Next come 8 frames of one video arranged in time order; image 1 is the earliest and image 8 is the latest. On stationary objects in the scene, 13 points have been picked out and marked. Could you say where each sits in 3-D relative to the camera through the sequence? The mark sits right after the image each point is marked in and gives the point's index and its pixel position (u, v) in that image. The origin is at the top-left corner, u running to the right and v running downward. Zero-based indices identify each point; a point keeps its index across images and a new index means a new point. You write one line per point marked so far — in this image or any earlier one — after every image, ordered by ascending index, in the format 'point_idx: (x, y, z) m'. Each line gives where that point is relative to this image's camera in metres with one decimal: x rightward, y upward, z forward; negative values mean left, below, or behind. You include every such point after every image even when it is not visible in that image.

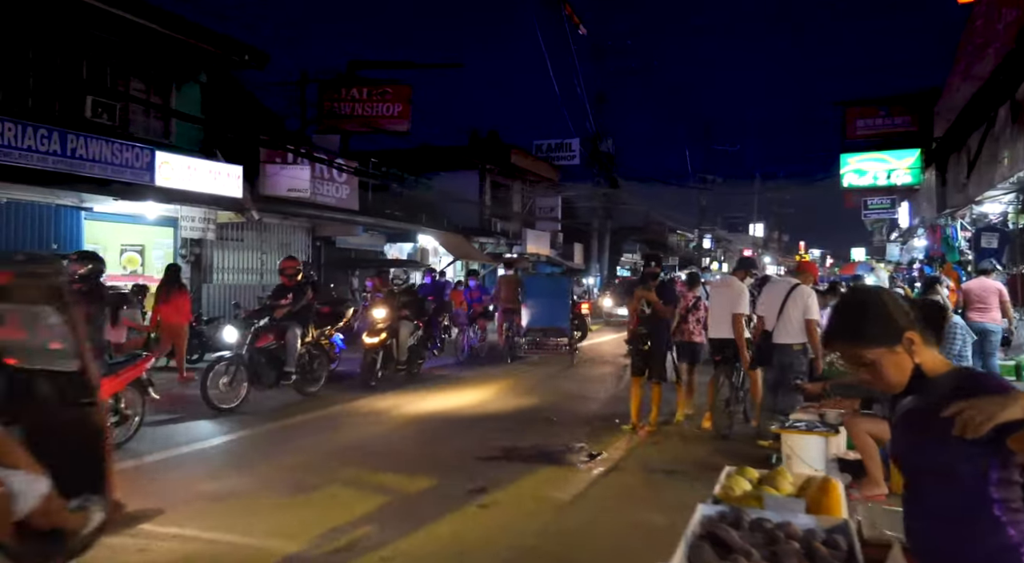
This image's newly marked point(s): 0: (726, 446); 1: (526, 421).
0: (+2.2, -1.7, +7.6) m
1: (+0.2, -1.8, +9.5) m
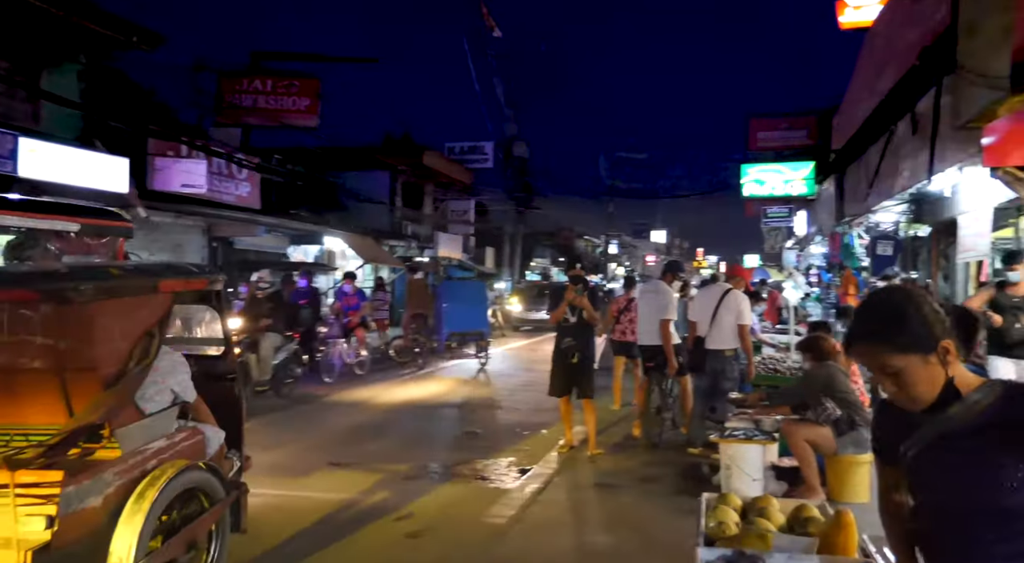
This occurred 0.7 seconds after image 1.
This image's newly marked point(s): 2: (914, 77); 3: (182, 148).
0: (+1.5, -1.7, +7.4) m
1: (-0.8, -1.8, +9.0) m
2: (+6.2, +3.1, +11.6) m
3: (-7.0, +2.8, +15.9) m
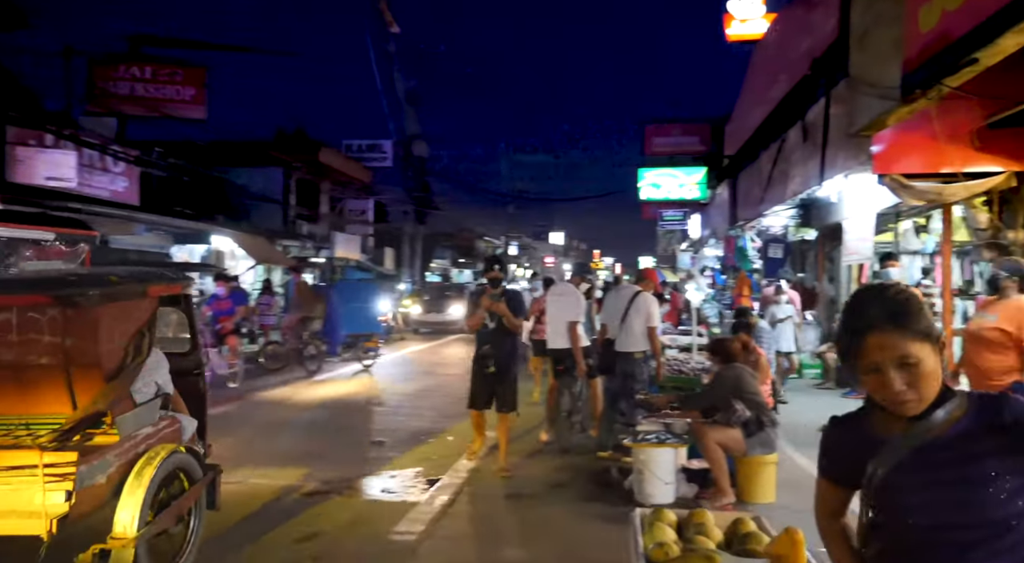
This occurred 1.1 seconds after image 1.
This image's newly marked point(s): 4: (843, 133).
0: (+0.6, -1.8, +7.3) m
1: (-1.9, -1.8, +8.6) m
2: (+4.7, +3.1, +12.1) m
3: (-9.0, +2.8, +14.6) m
4: (+4.2, +1.9, +9.4) m
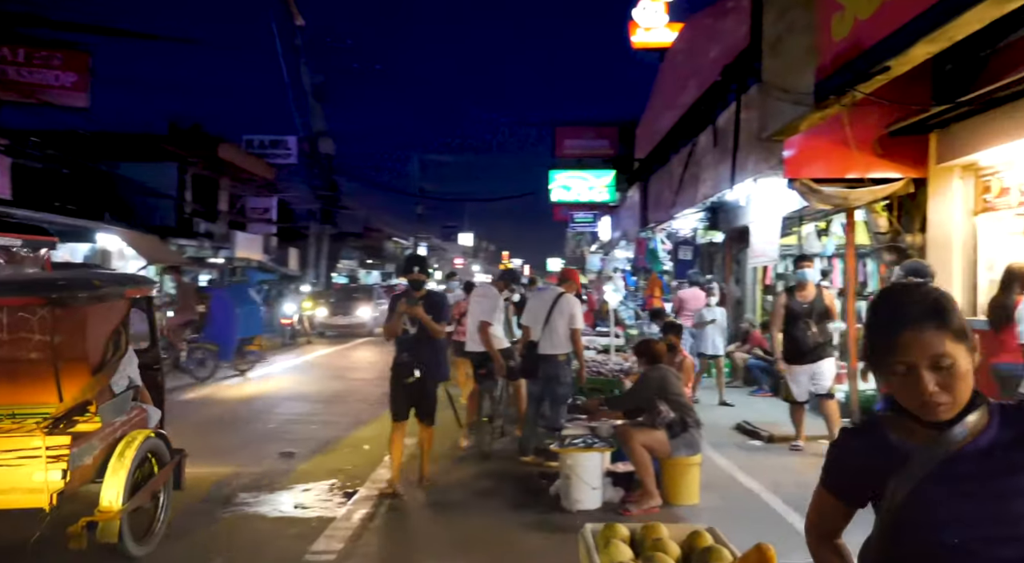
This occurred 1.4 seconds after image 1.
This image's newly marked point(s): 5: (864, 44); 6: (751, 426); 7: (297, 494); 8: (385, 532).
0: (-0.2, -1.8, +7.1) m
1: (-2.8, -1.9, +8.1) m
2: (+3.3, +3.1, +12.4) m
3: (-10.5, +2.8, +13.1) m
4: (+3.1, +1.8, +9.6) m
5: (+2.8, +1.9, +6.0) m
6: (+2.8, -1.7, +8.8) m
7: (-1.9, -1.8, +6.5) m
8: (-0.9, -1.8, +5.4) m
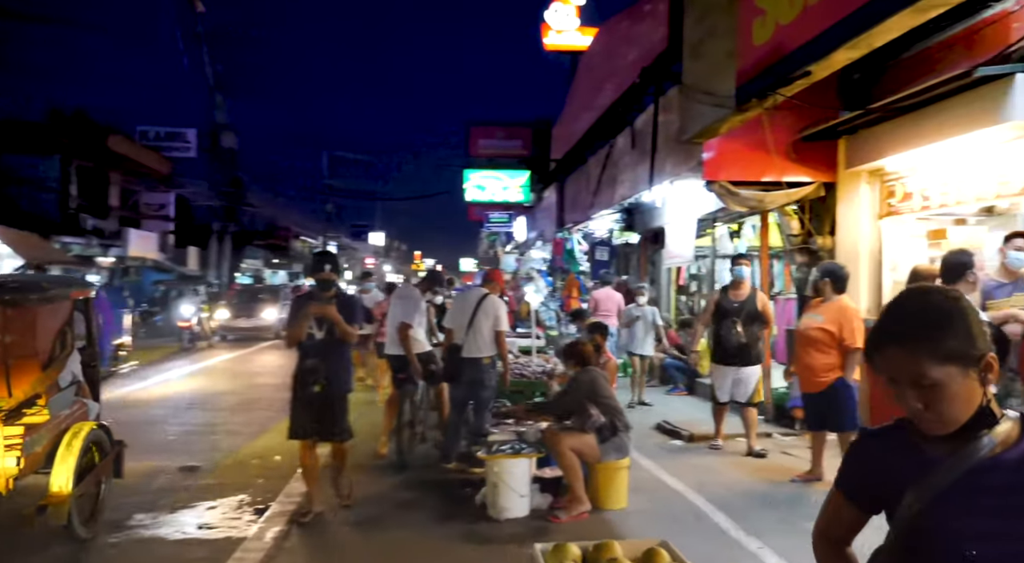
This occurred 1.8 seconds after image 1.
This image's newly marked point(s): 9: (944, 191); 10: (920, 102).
0: (-0.9, -1.8, +6.8) m
1: (-3.6, -1.9, +7.5) m
2: (+1.9, +3.1, +12.5) m
3: (-11.9, +2.8, +11.6) m
4: (+2.1, +1.8, +9.7) m
5: (+2.2, +1.9, +6.1) m
6: (+1.9, -1.7, +8.8) m
7: (-2.5, -1.8, +6.0) m
8: (-1.4, -1.8, +5.0) m
9: (+4.1, +0.9, +7.2) m
10: (+3.8, +1.7, +7.0) m
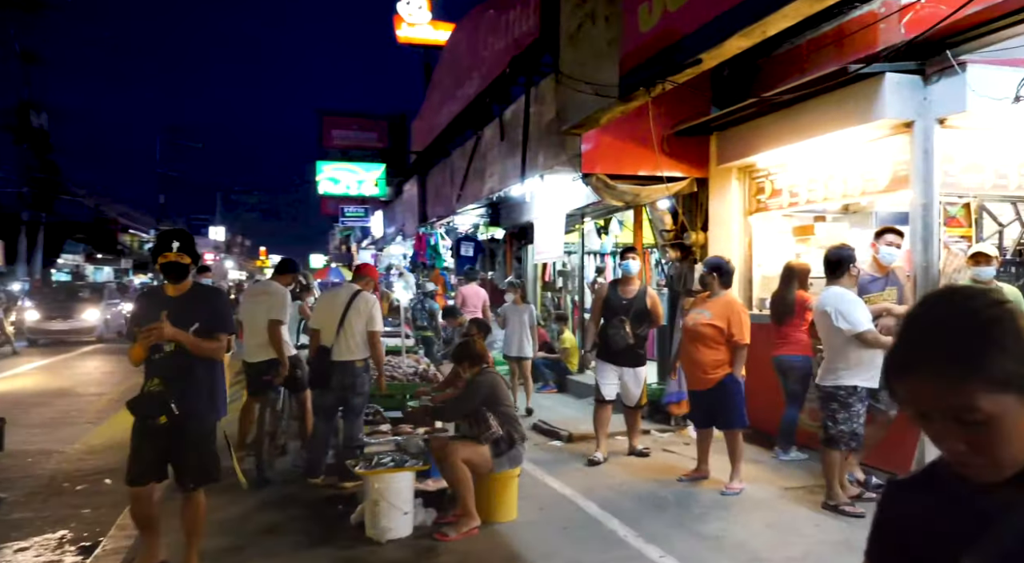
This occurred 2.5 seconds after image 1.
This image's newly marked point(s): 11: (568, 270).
0: (-1.9, -1.7, +6.1) m
1: (-4.7, -1.8, +6.2) m
2: (-0.2, +3.1, +12.1) m
3: (-13.6, +2.8, +8.6) m
4: (+0.5, +1.9, +9.5) m
5: (+1.3, +1.9, +5.9) m
6: (+0.4, -1.6, +8.6) m
7: (-3.3, -1.8, +4.9) m
8: (-2.1, -1.8, +4.2) m
9: (+2.9, +0.9, +7.4) m
10: (+2.6, +1.7, +7.1) m
11: (+1.0, +0.2, +13.7) m
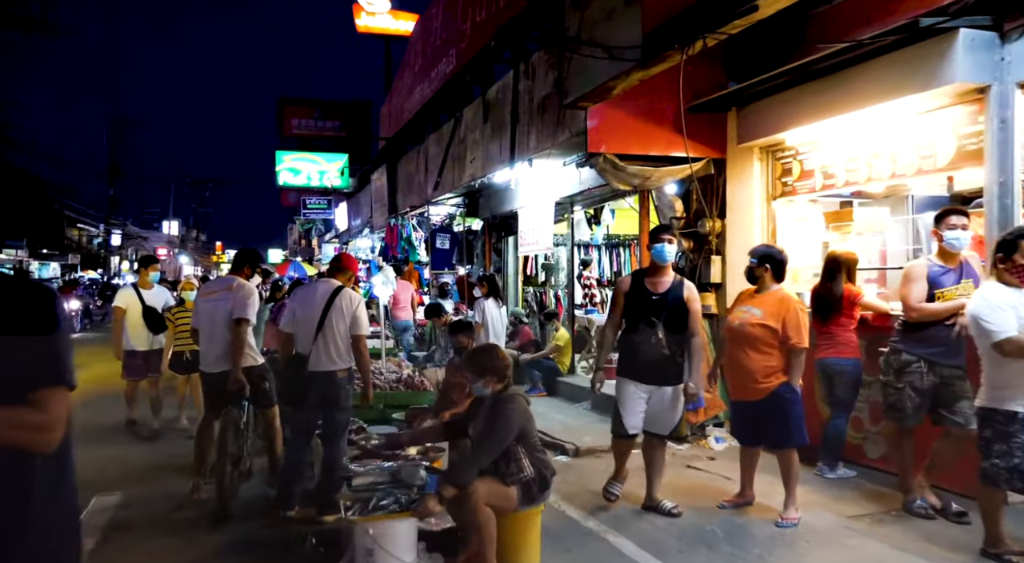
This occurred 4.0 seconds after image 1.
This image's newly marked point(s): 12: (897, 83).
0: (-1.8, -1.7, +5.0) m
1: (-4.6, -1.8, +5.0) m
2: (-0.5, +3.2, +11.1) m
3: (-13.7, +2.8, +6.9) m
4: (+0.4, +2.0, +8.5) m
5: (+1.4, +2.0, +5.0) m
6: (+0.4, -1.6, +7.6) m
7: (-3.1, -1.8, +3.8) m
8: (-1.9, -1.7, +3.1) m
9: (+2.9, +1.0, +6.5) m
10: (+2.7, +1.8, +6.2) m
11: (+0.7, +0.3, +12.7) m
12: (+2.9, +1.5, +5.7) m
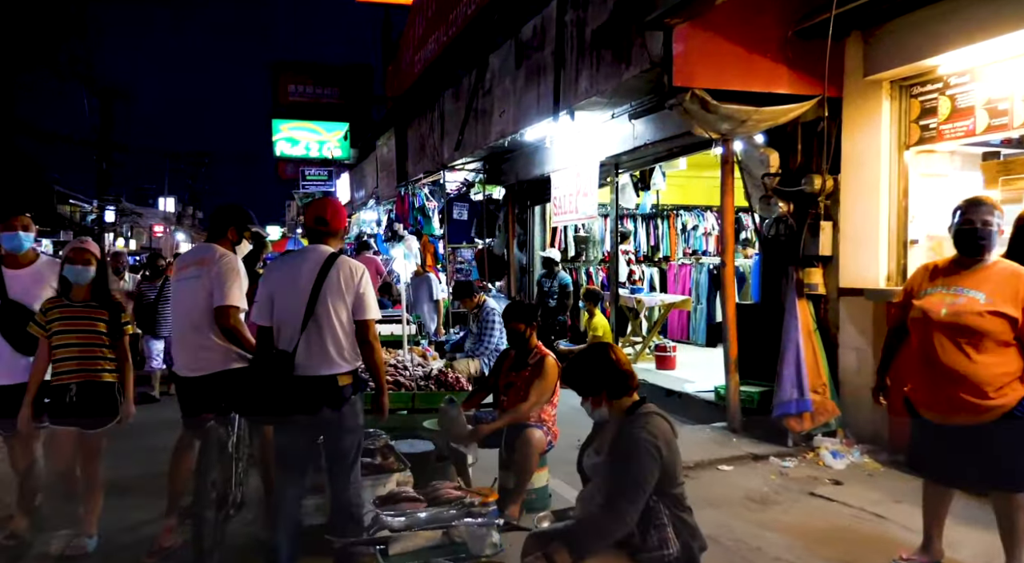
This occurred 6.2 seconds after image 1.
0: (-1.3, -1.6, +3.5) m
1: (-4.1, -1.7, +3.4) m
2: (0.0, +3.6, +9.4) m
3: (-13.2, +3.0, +5.2) m
4: (+0.8, +2.2, +6.8) m
5: (+1.8, +2.1, +3.3) m
6: (+0.8, -1.3, +6.1) m
7: (-2.7, -1.7, +2.3) m
8: (-1.4, -1.6, +1.6) m
9: (+3.4, +1.2, +4.9) m
10: (+3.1, +2.0, +4.6) m
11: (+1.2, +0.7, +11.1) m
12: (+3.4, +1.7, +4.1) m
